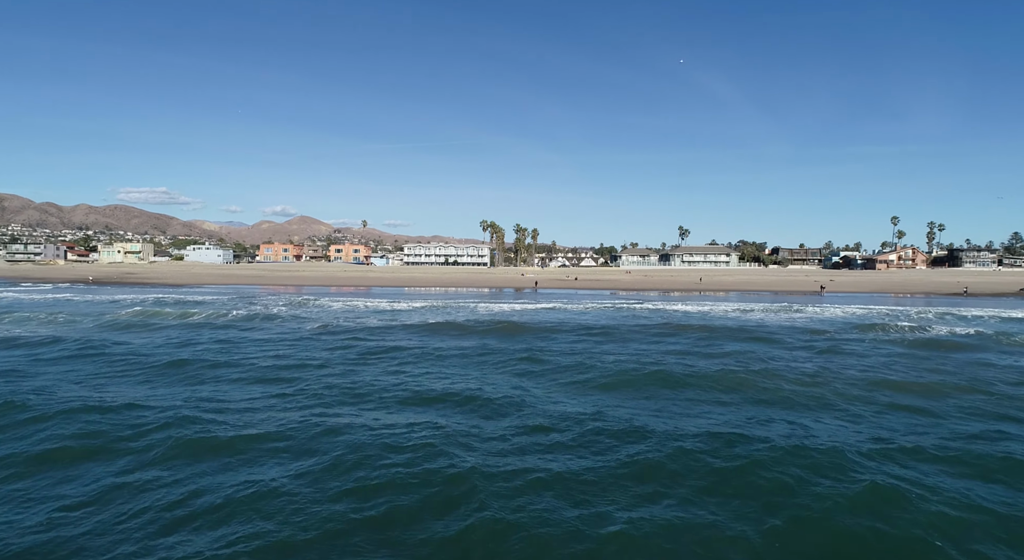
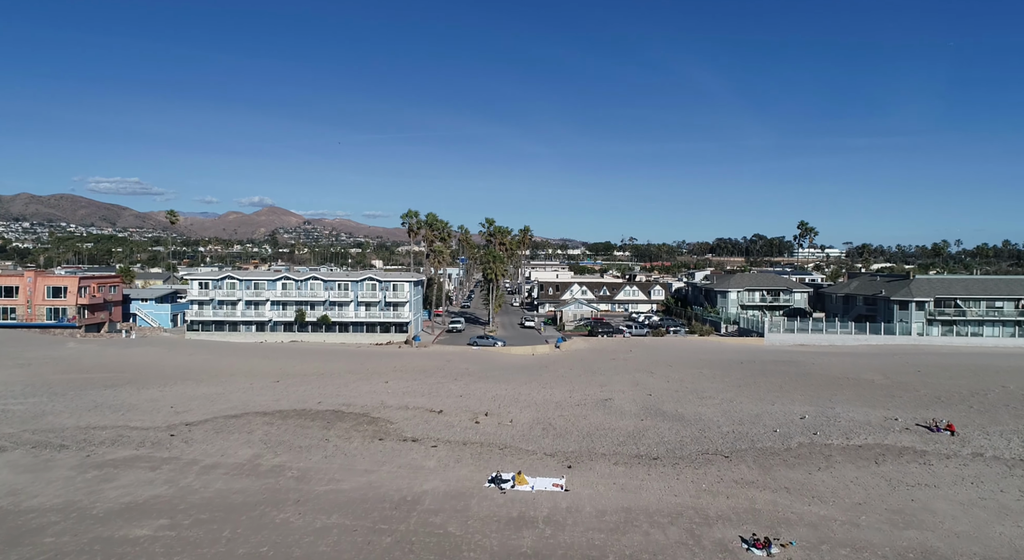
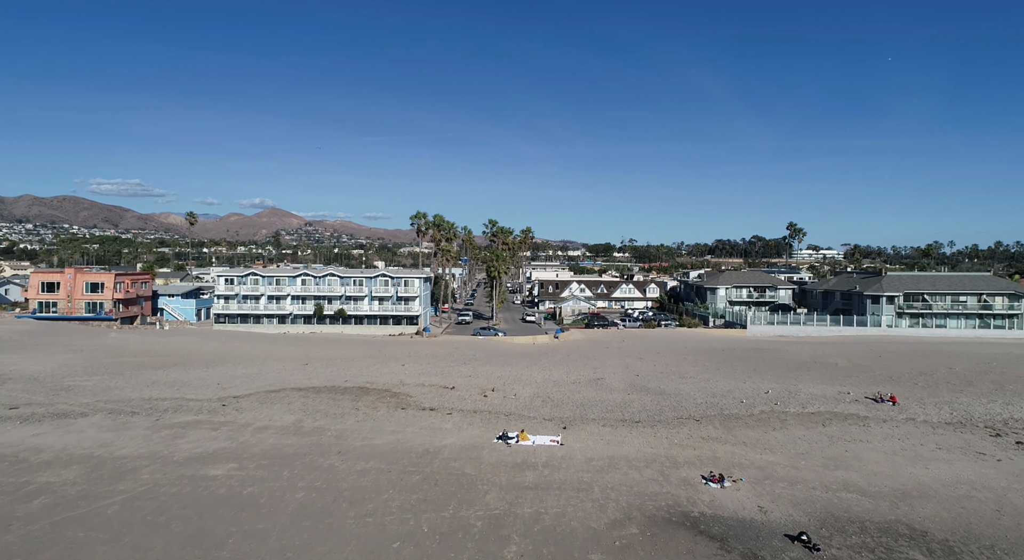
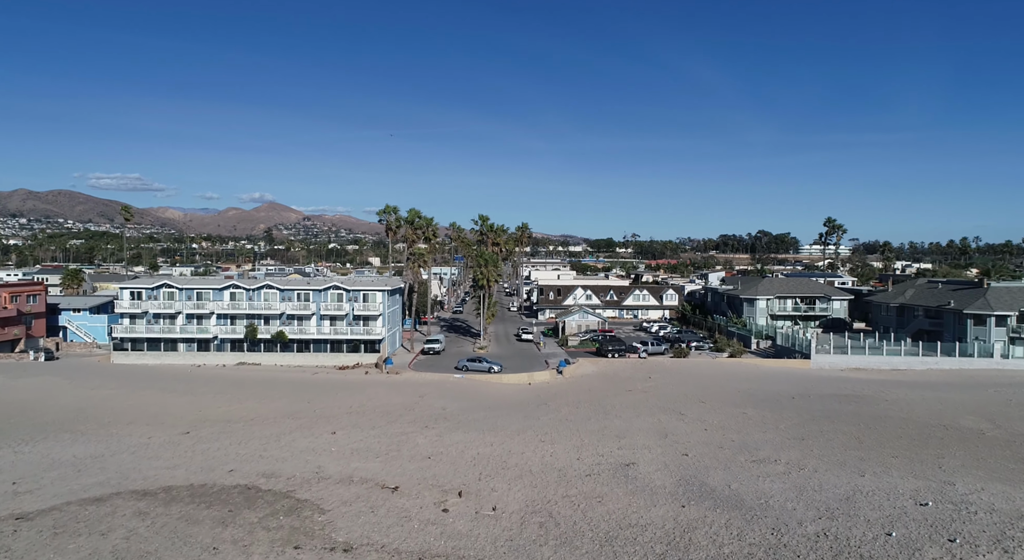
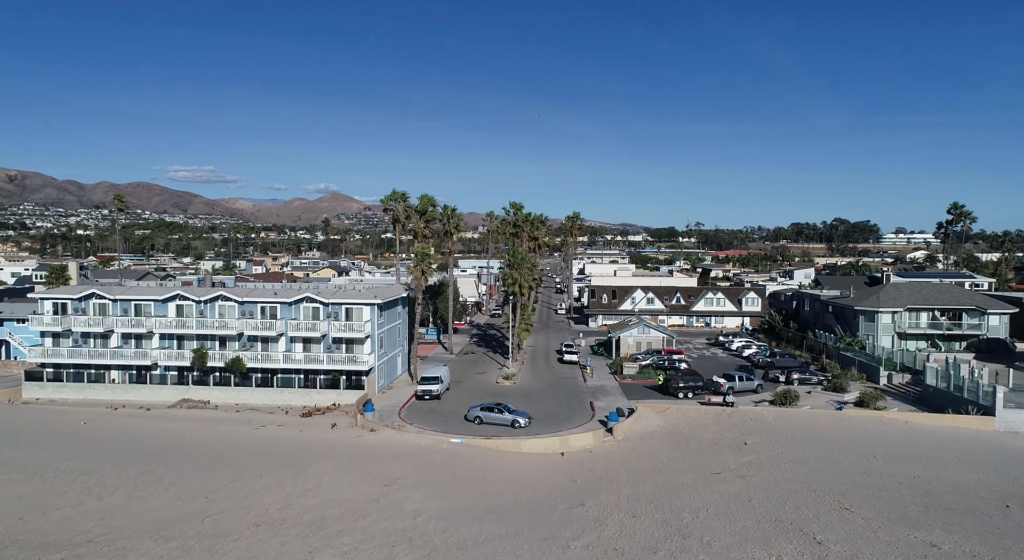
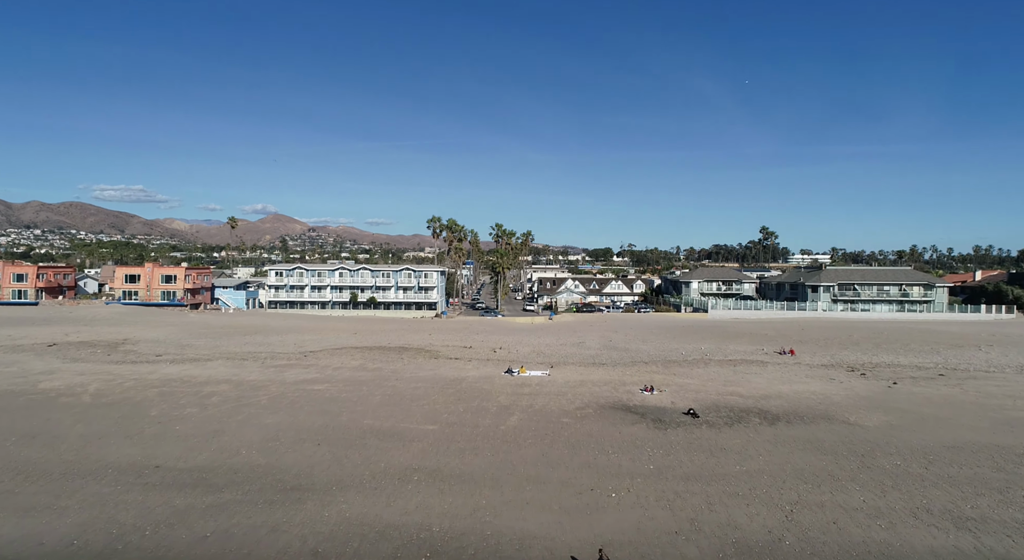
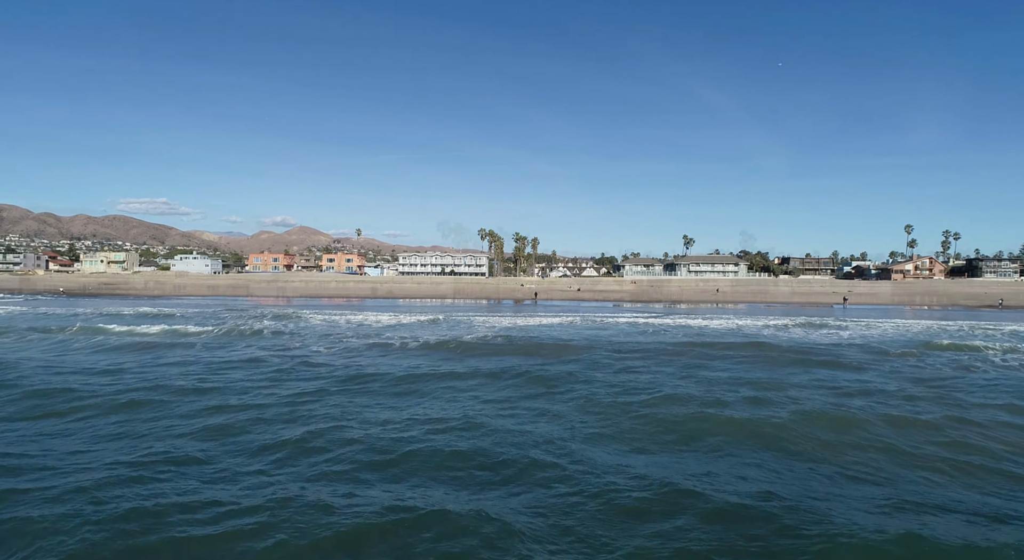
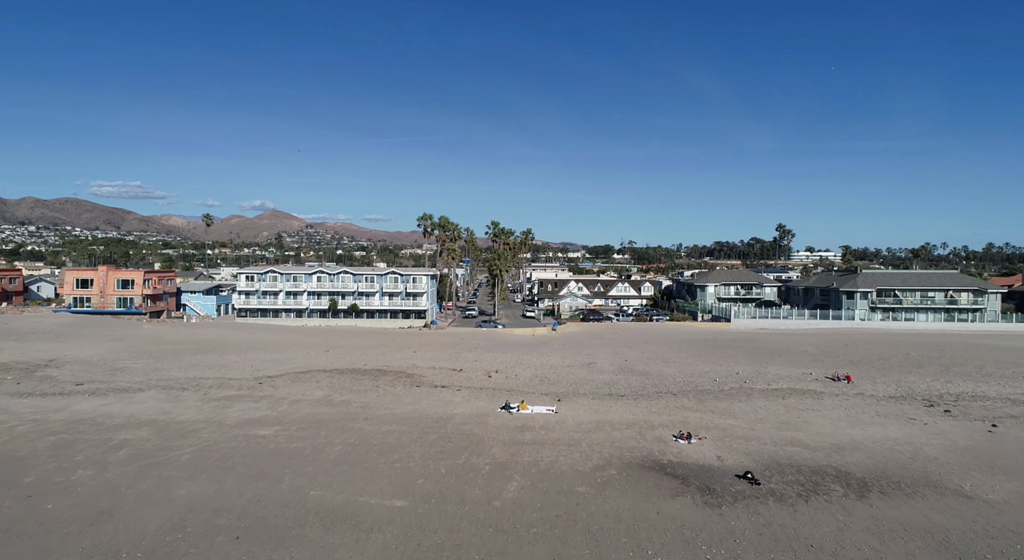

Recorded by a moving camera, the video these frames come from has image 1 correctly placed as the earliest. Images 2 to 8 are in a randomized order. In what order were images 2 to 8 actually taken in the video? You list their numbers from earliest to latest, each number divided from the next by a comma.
7, 6, 8, 3, 2, 4, 5
